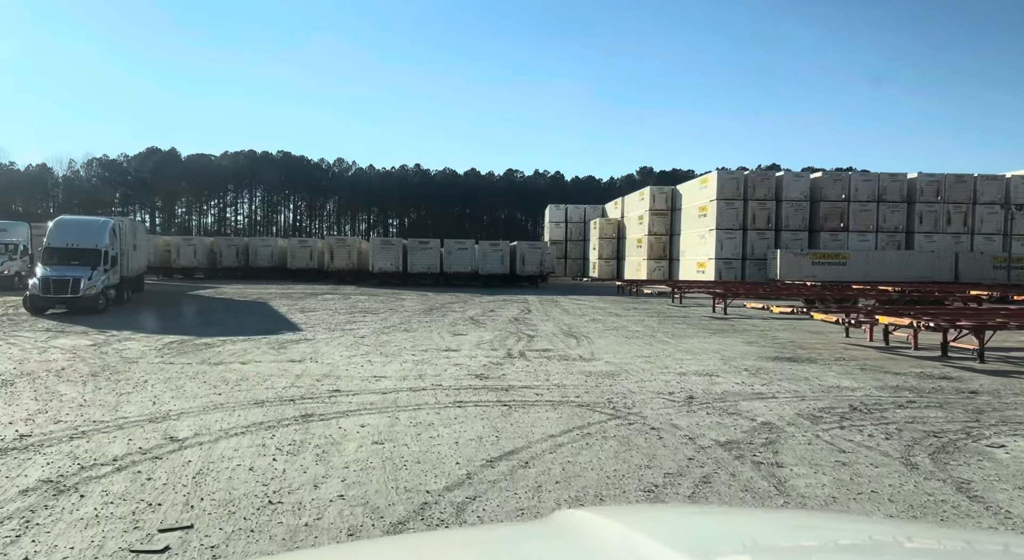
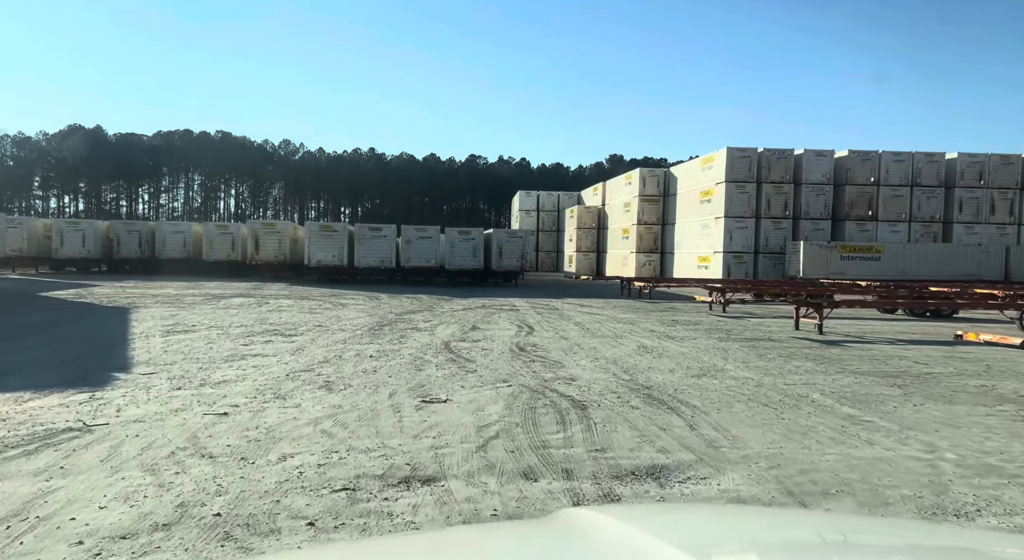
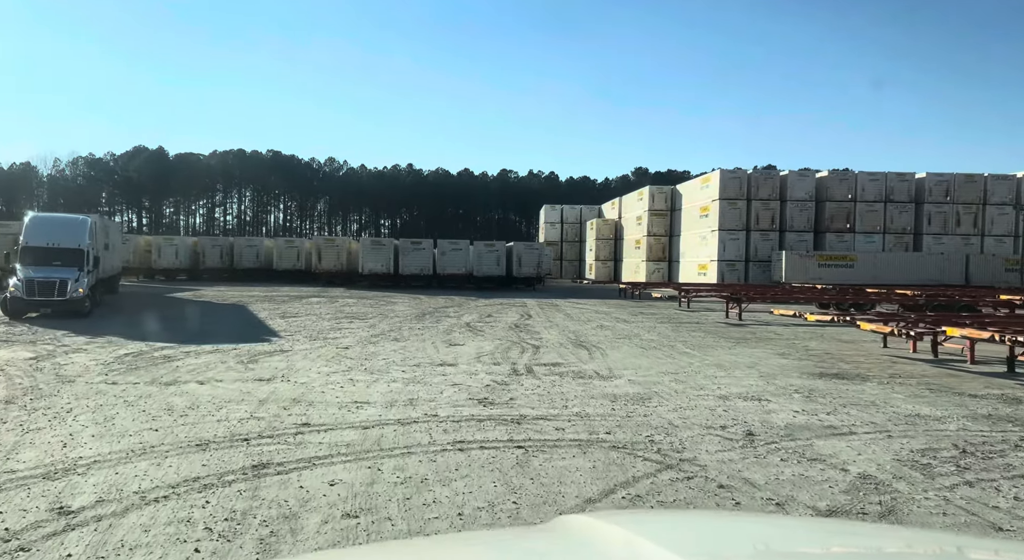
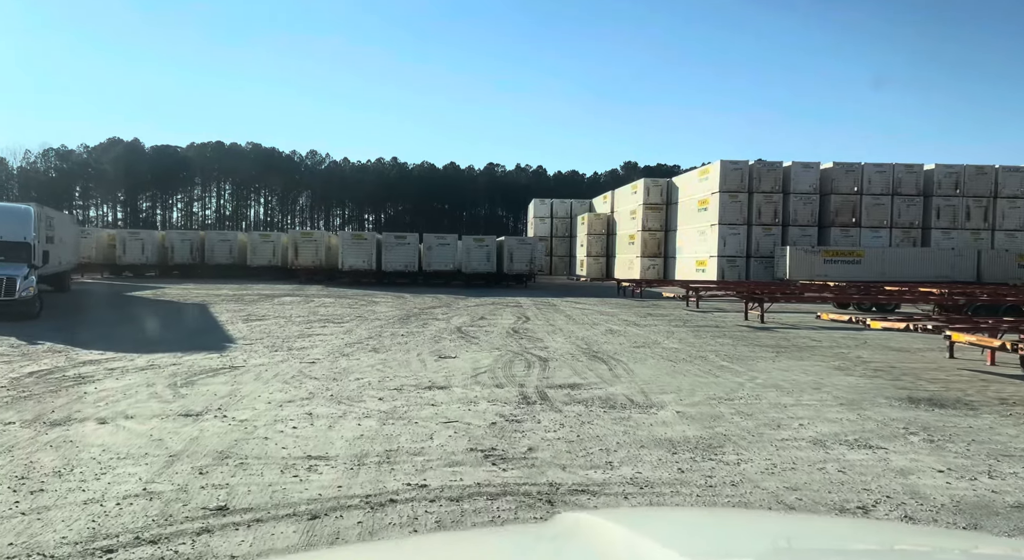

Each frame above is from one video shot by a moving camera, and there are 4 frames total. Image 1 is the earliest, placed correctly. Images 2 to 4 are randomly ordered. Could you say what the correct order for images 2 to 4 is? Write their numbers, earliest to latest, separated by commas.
3, 4, 2
